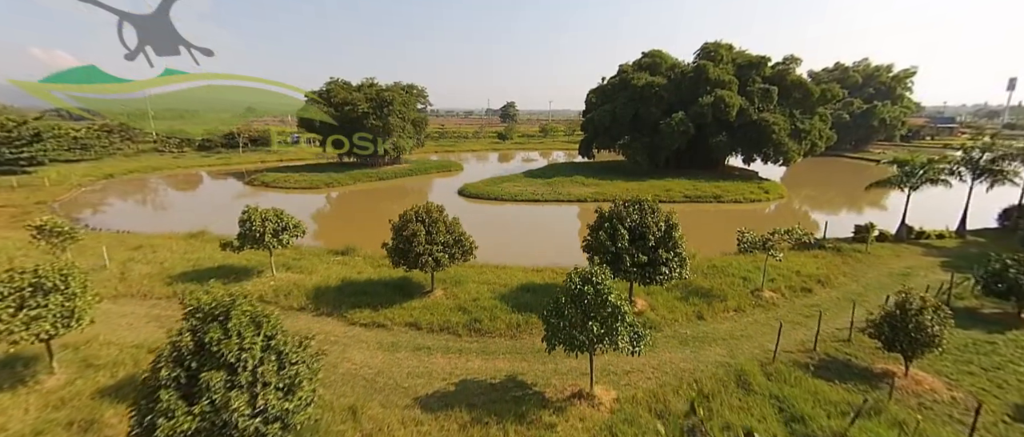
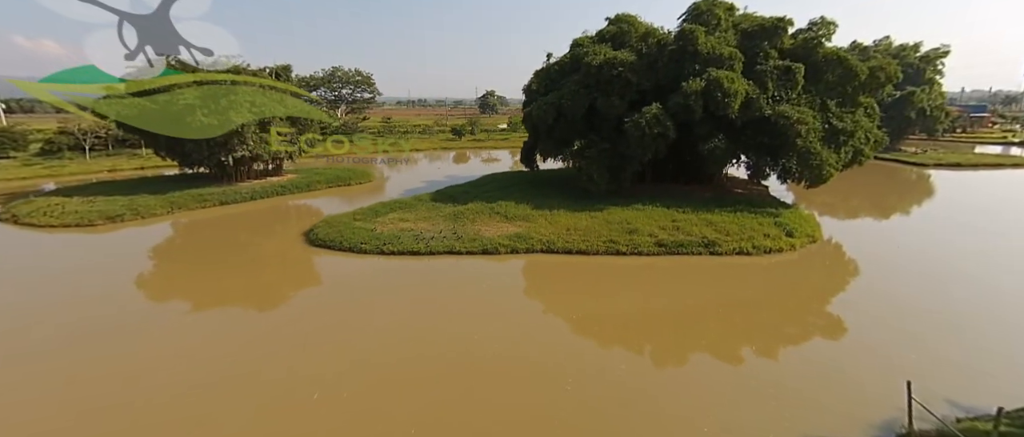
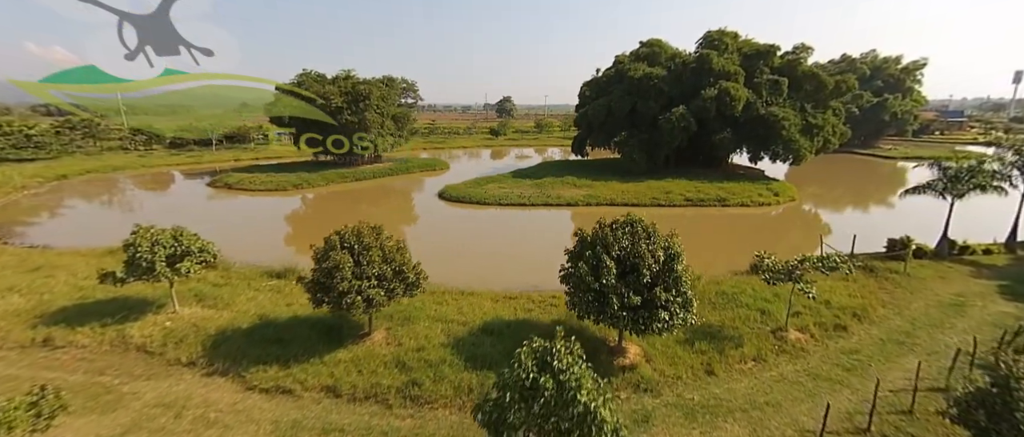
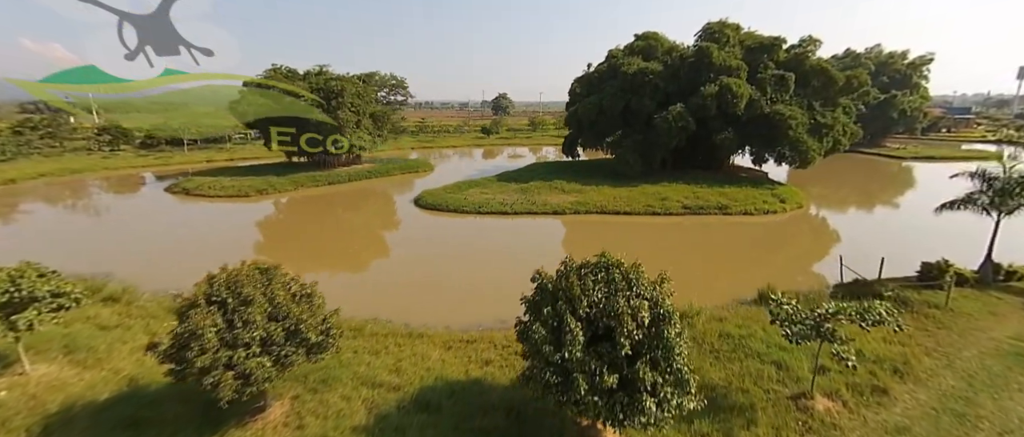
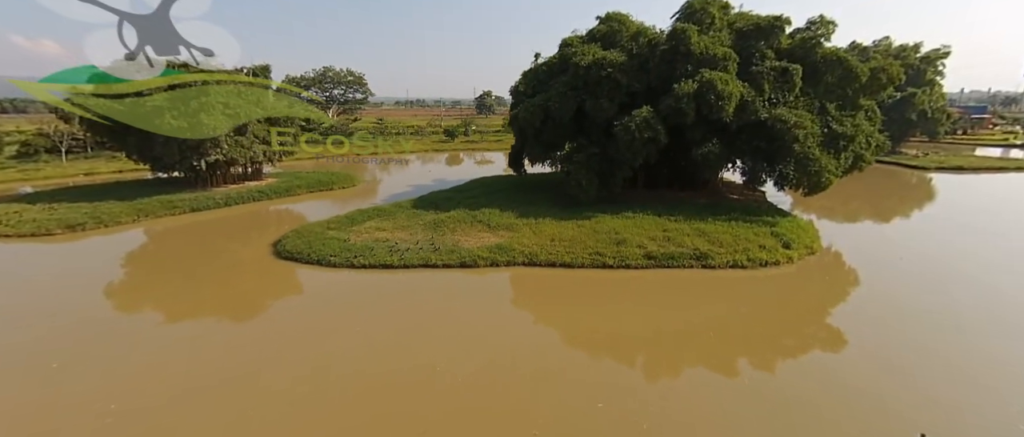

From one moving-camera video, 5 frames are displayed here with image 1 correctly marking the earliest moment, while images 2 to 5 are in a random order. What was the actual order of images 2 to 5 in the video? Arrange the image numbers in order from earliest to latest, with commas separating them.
3, 4, 2, 5
